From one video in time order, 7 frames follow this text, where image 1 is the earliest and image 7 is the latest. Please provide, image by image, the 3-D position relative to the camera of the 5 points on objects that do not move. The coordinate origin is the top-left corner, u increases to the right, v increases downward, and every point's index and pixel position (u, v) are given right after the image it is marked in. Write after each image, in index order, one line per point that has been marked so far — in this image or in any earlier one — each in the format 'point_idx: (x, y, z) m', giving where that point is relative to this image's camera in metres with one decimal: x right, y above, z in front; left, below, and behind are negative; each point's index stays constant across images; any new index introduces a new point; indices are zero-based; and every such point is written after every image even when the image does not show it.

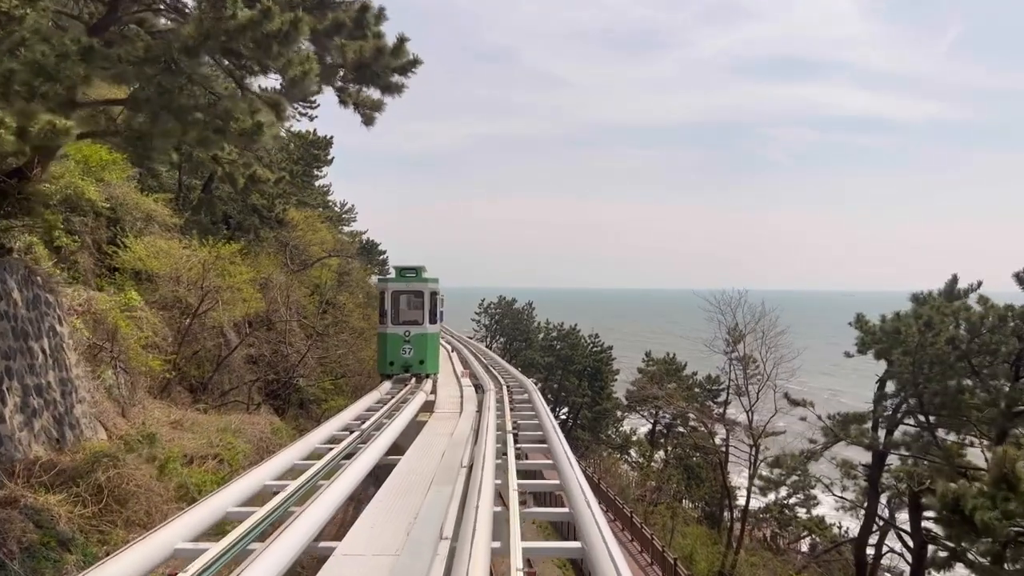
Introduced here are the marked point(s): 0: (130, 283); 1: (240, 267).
0: (-8.6, +0.1, +13.7) m
1: (-7.1, +0.6, +15.9) m
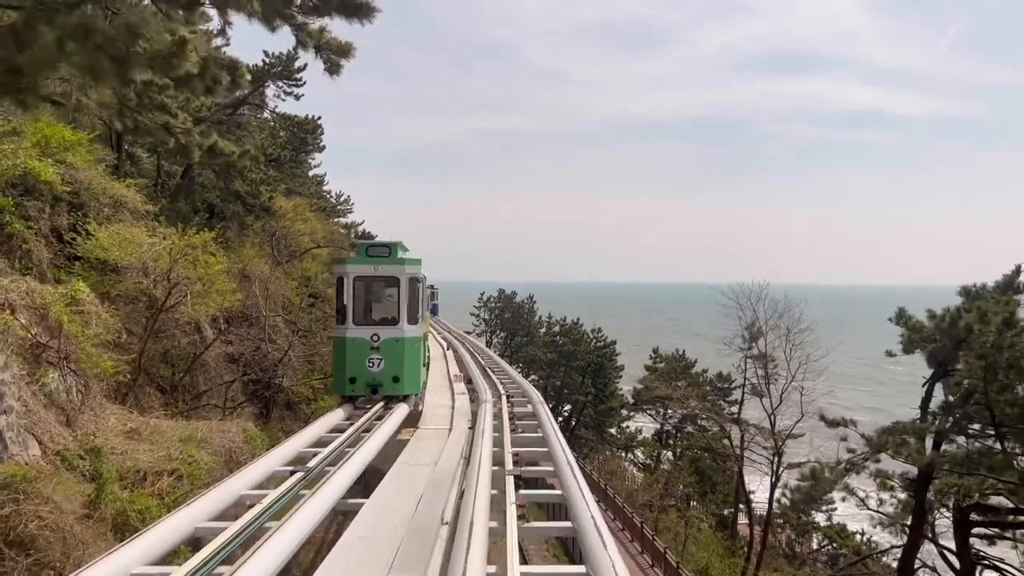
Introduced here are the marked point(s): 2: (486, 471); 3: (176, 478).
0: (-8.5, +0.3, +12.4) m
1: (-7.1, +0.8, +14.6) m
2: (-0.2, -1.5, +5.3) m
3: (-4.8, -2.7, +8.7) m
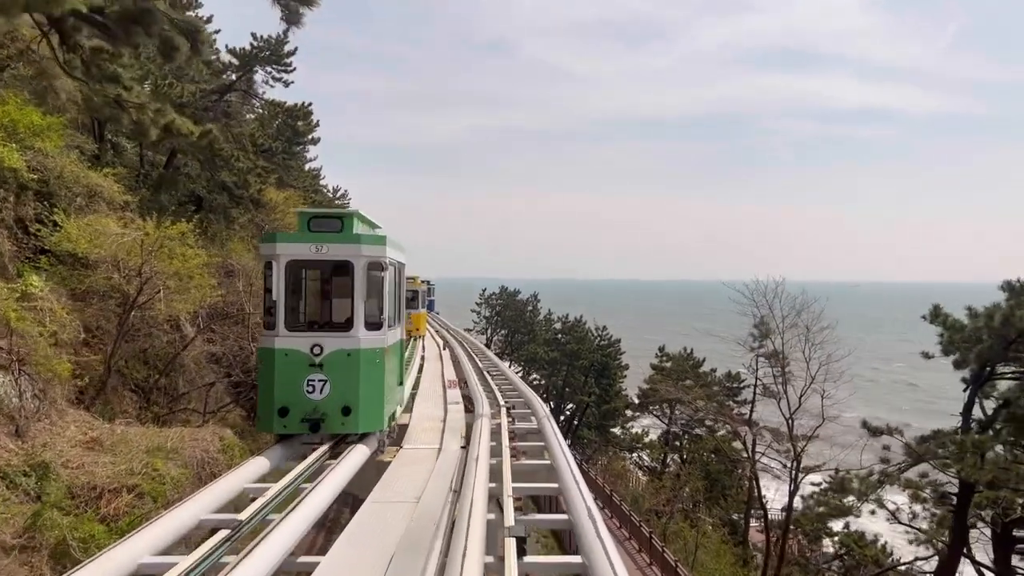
0: (-8.5, +0.4, +11.5) m
1: (-7.1, +0.9, +13.6) m
2: (-0.2, -1.5, +4.3) m
3: (-4.8, -2.6, +7.8) m
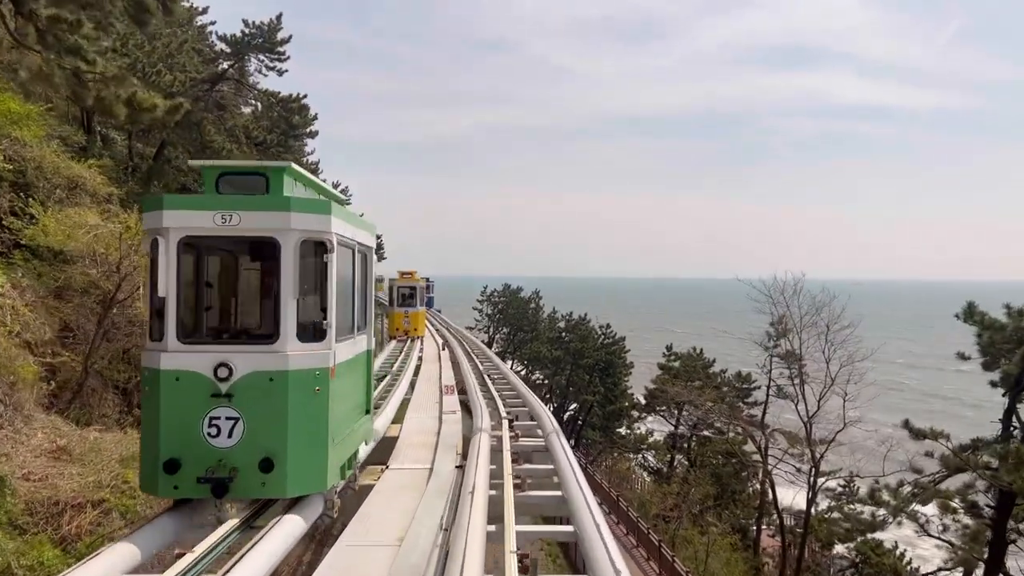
0: (-8.5, +0.4, +10.8) m
1: (-7.0, +0.9, +12.9) m
2: (-0.2, -1.4, +3.6) m
3: (-4.7, -2.6, +7.1) m
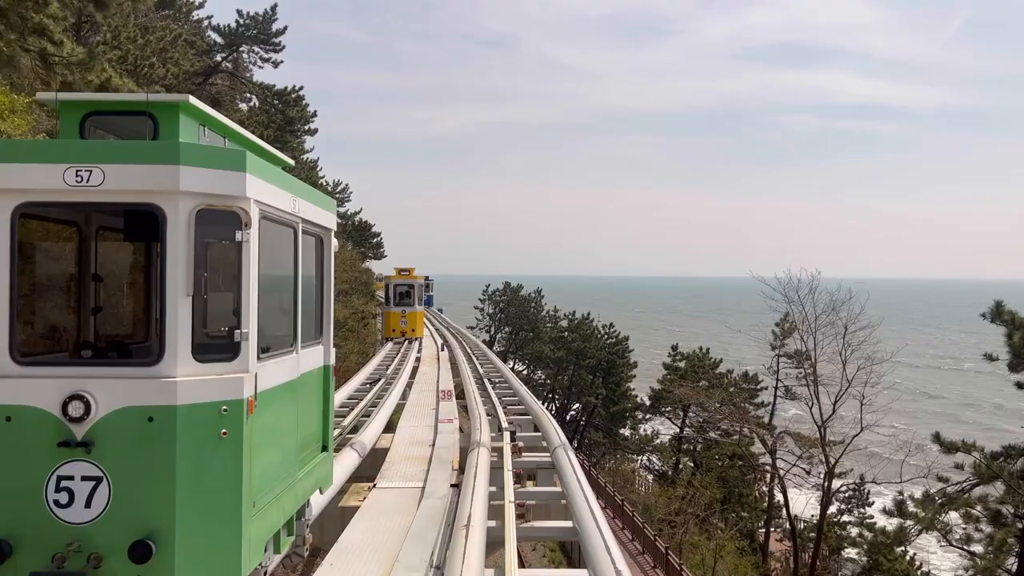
0: (-8.4, +0.5, +10.3) m
1: (-7.0, +1.0, +12.5) m
2: (-0.2, -1.4, +3.1) m
3: (-4.7, -2.6, +6.6) m
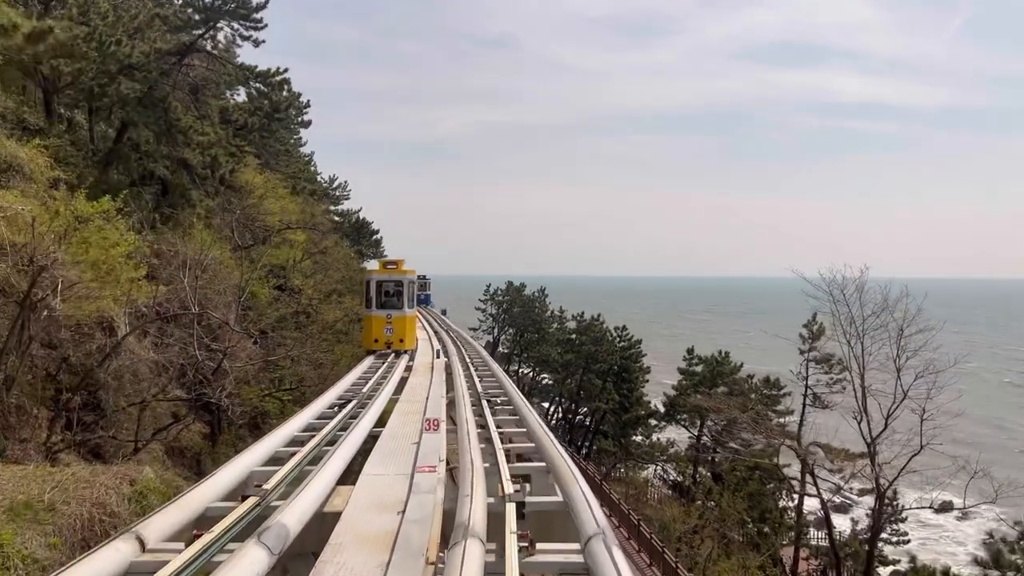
0: (-8.4, +0.5, +8.9) m
1: (-6.9, +1.0, +11.0) m
2: (-0.2, -1.4, +1.6) m
3: (-4.6, -2.6, +5.1) m
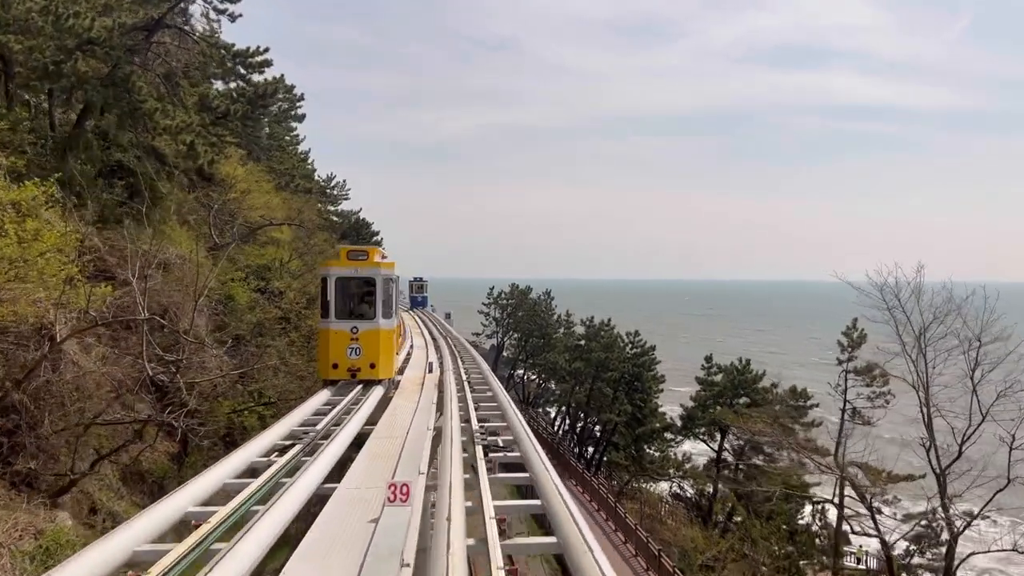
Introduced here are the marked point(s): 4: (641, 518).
0: (-8.3, +0.4, +7.3) m
1: (-6.8, +1.0, +9.4) m
2: (-0.1, -1.4, 0.0) m
3: (-4.6, -2.6, +3.5) m
4: (+4.0, -7.2, +19.3) m
